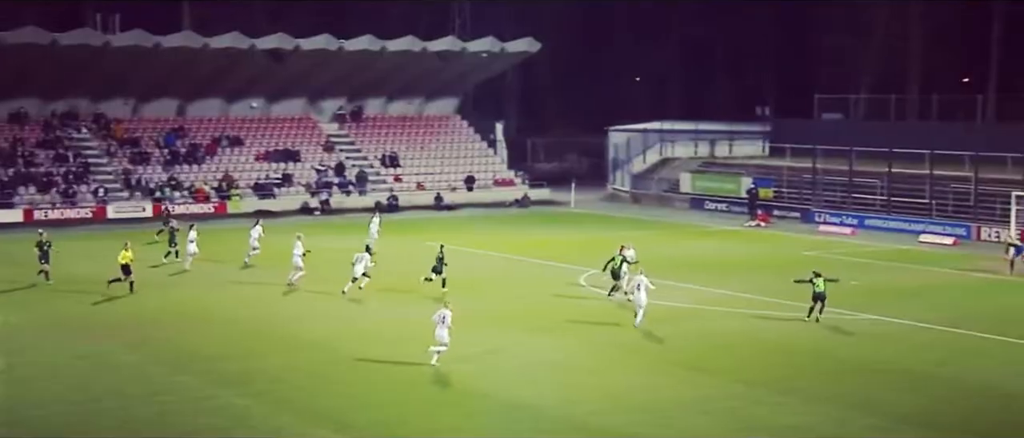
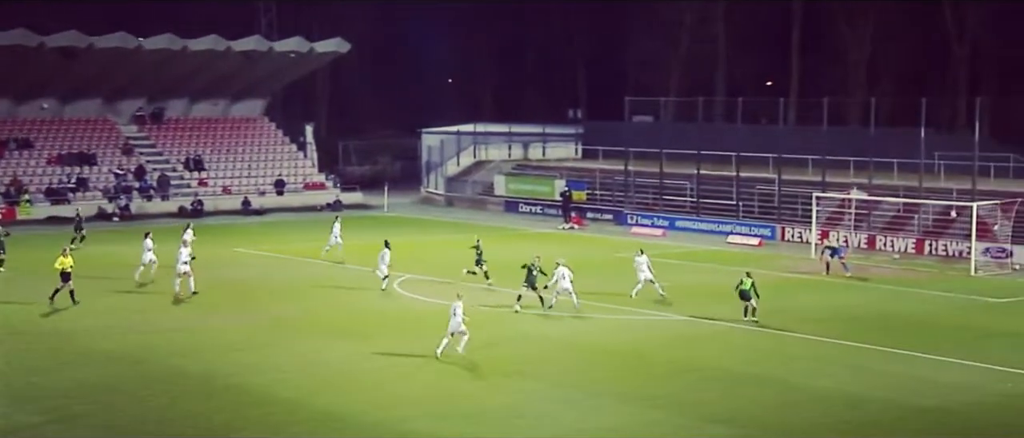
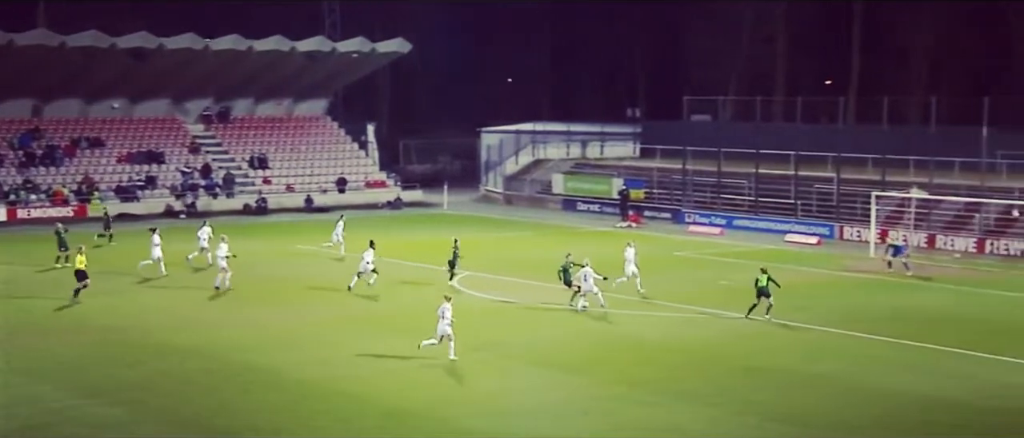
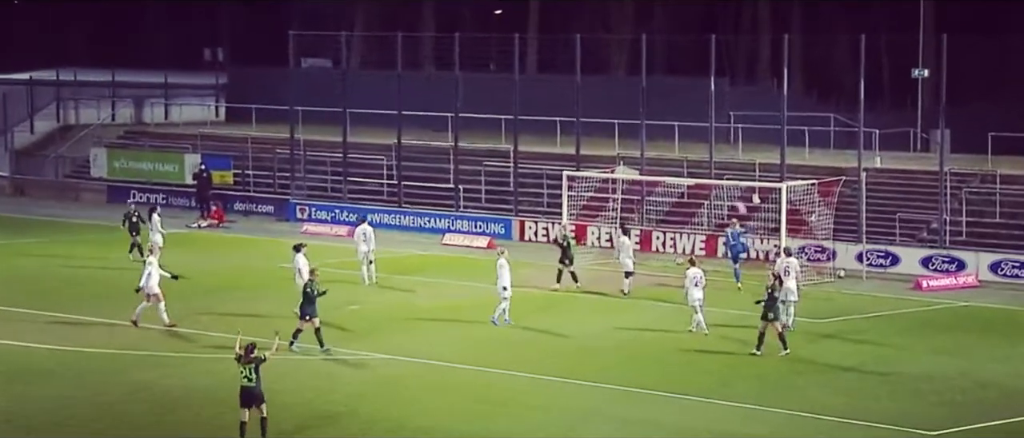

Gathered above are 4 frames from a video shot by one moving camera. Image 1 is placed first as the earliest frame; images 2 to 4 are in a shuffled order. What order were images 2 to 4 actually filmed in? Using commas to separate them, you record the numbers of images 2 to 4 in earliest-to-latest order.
3, 2, 4
